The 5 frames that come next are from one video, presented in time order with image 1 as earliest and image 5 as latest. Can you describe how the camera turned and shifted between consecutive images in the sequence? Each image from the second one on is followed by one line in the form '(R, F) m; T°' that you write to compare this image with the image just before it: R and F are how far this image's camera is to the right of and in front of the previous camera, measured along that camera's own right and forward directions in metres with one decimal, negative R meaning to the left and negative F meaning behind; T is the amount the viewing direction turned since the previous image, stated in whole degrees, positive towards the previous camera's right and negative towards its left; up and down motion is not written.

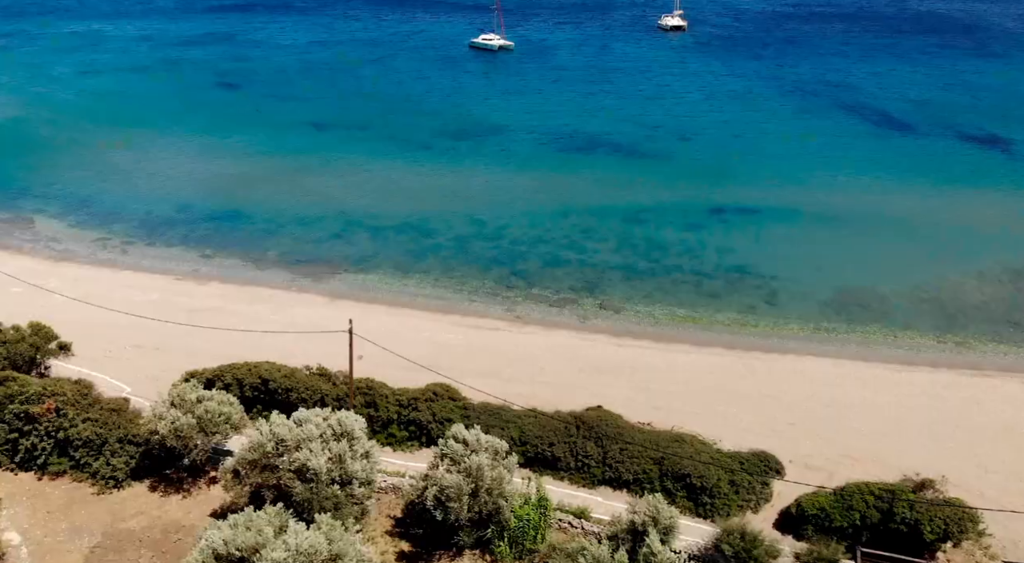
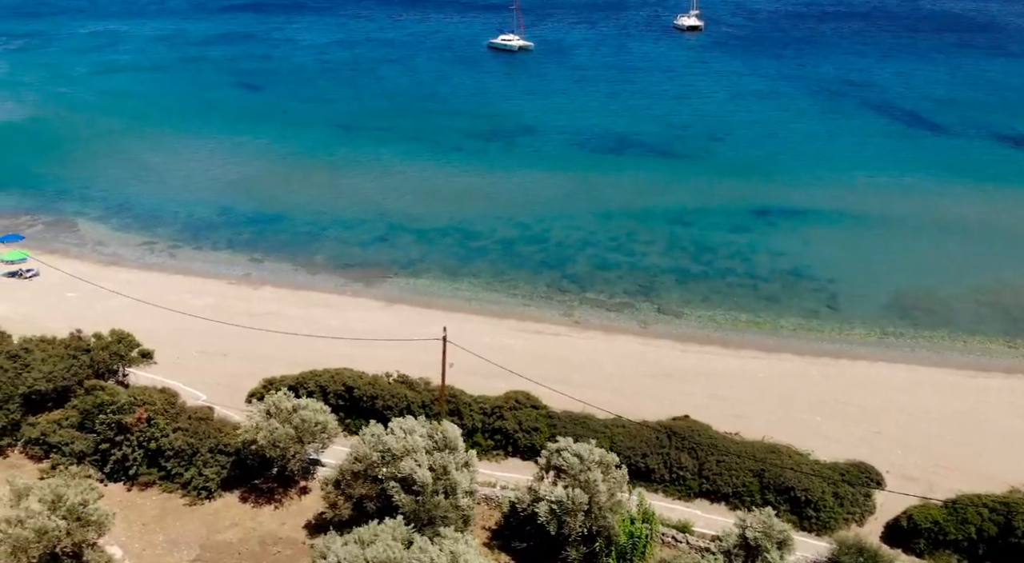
(-3.4, +0.5) m; 0°
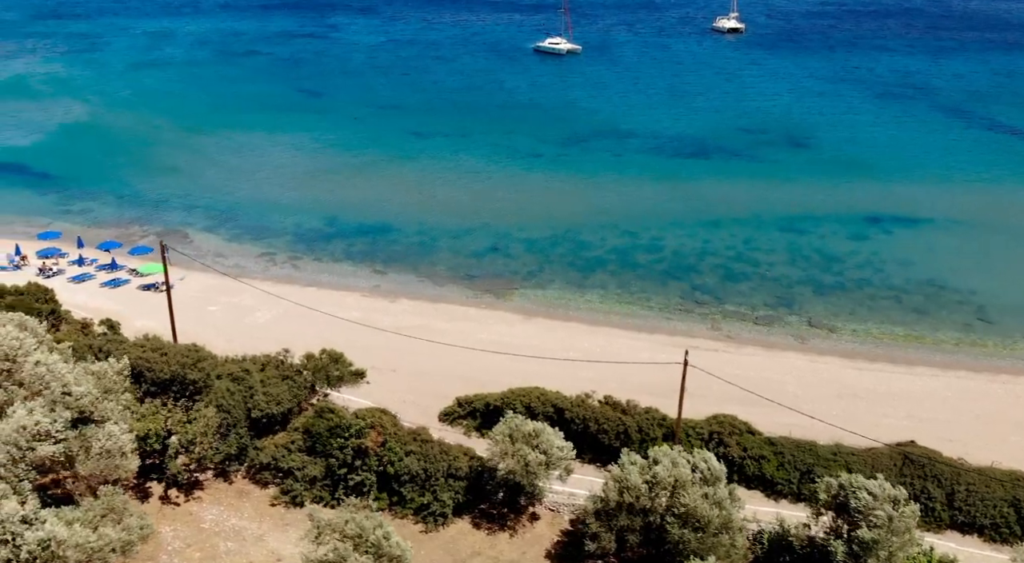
(-8.4, +0.8) m; -1°
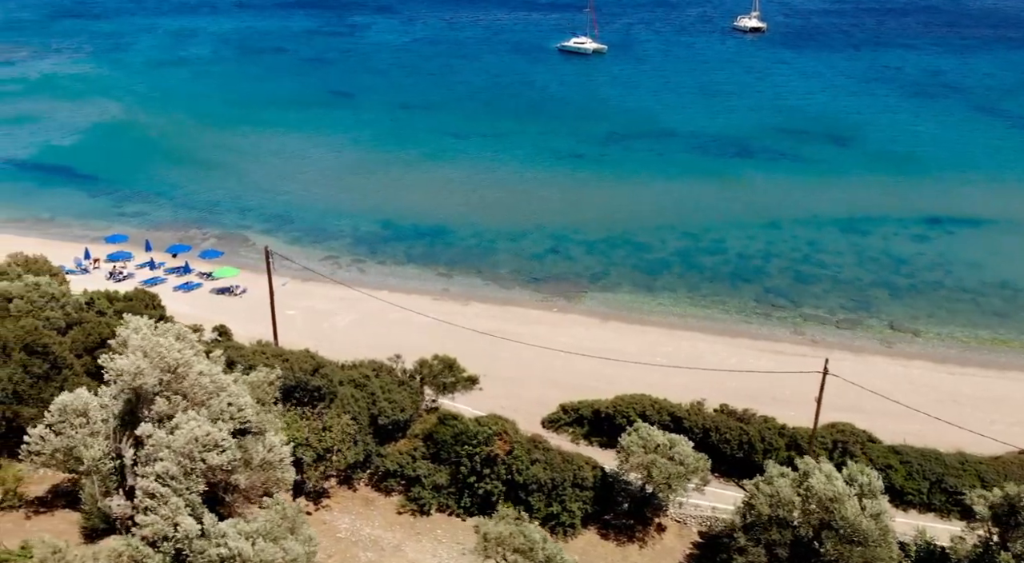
(-4.5, +0.4) m; 0°
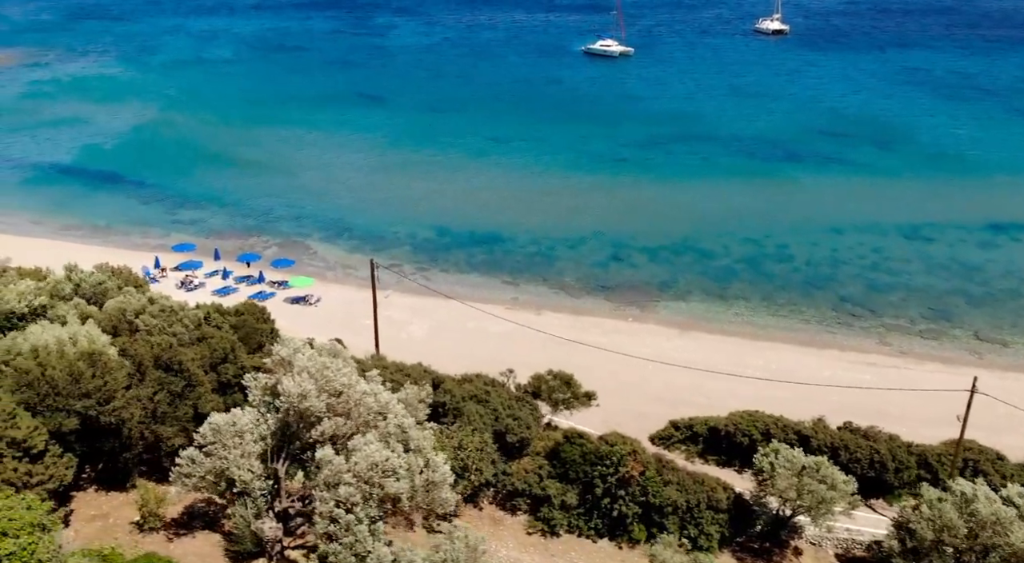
(-4.5, +0.6) m; 0°
